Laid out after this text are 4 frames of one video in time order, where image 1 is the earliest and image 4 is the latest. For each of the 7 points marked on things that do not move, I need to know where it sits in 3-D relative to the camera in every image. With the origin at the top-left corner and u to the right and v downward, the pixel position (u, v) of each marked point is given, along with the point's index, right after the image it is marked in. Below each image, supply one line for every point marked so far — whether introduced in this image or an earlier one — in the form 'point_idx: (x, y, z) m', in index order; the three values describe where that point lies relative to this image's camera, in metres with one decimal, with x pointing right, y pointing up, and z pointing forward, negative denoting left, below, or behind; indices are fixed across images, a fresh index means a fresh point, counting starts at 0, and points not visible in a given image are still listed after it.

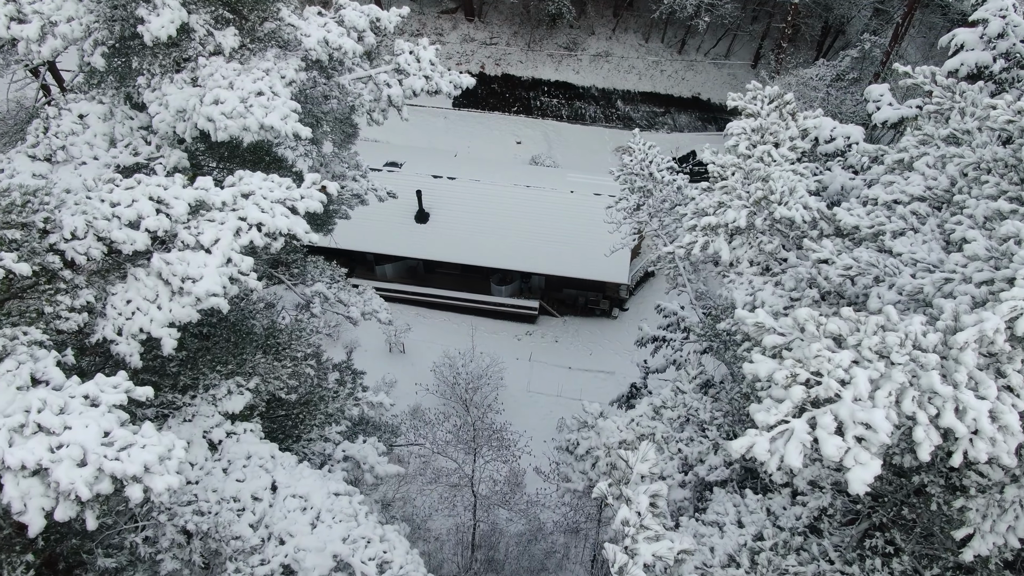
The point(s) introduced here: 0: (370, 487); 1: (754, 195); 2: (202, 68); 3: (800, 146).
0: (-2.3, -3.2, +10.0) m
1: (+3.2, +1.2, +8.3) m
2: (-4.5, +3.2, +9.2) m
3: (+4.3, +2.1, +9.4) m
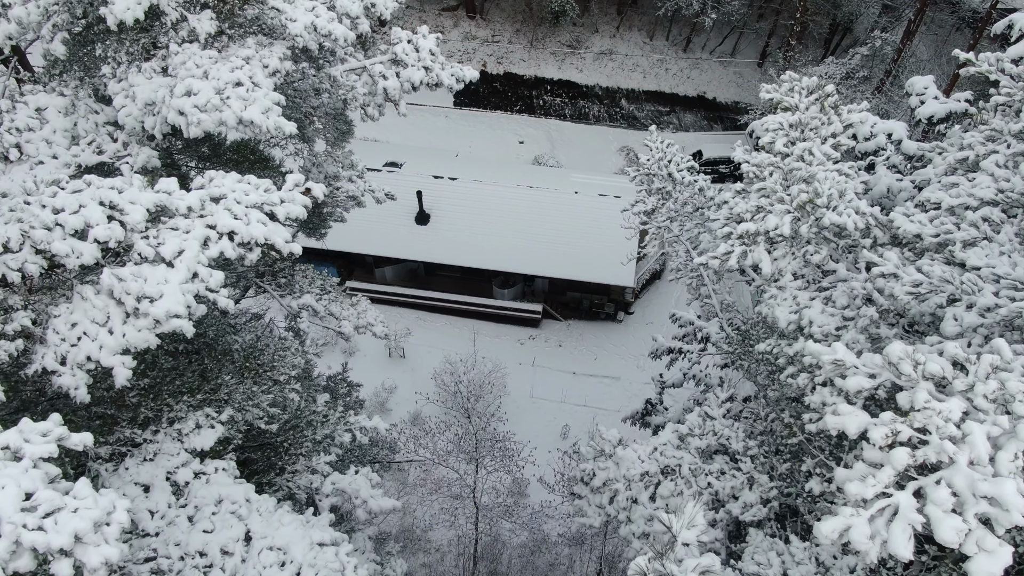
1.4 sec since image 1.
0: (-2.1, -3.4, +9.0) m
1: (+3.3, +1.0, +7.3) m
2: (-4.4, +3.0, +8.2) m
3: (+4.4, +1.9, +8.4) m
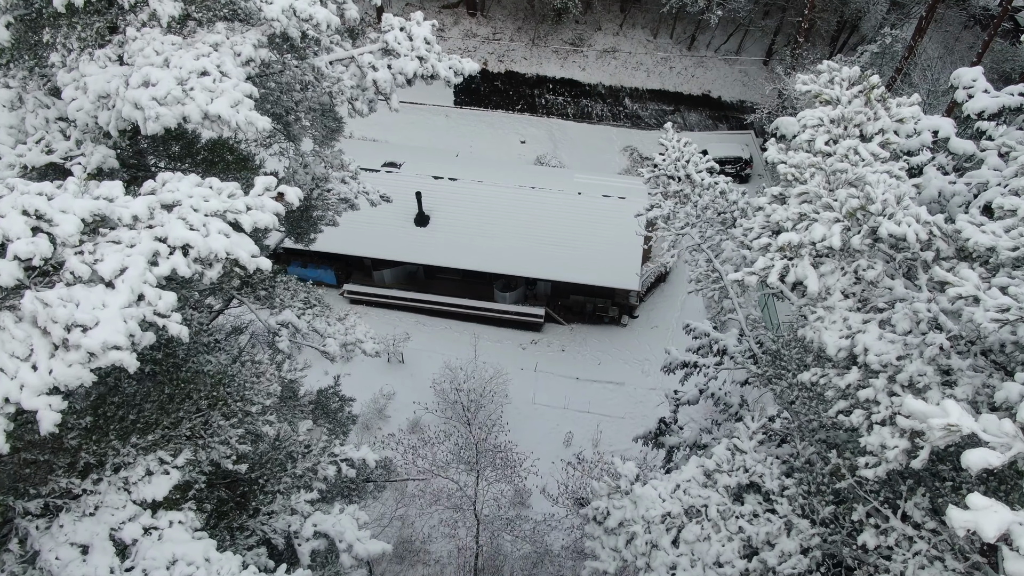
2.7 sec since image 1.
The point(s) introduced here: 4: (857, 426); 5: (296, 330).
0: (-2.1, -3.6, +8.0) m
1: (+3.4, +0.8, +6.3) m
2: (-4.3, +2.8, +7.2) m
3: (+4.5, +1.7, +7.4) m
4: (+3.3, -1.3, +5.9) m
5: (-3.1, -0.6, +9.1) m
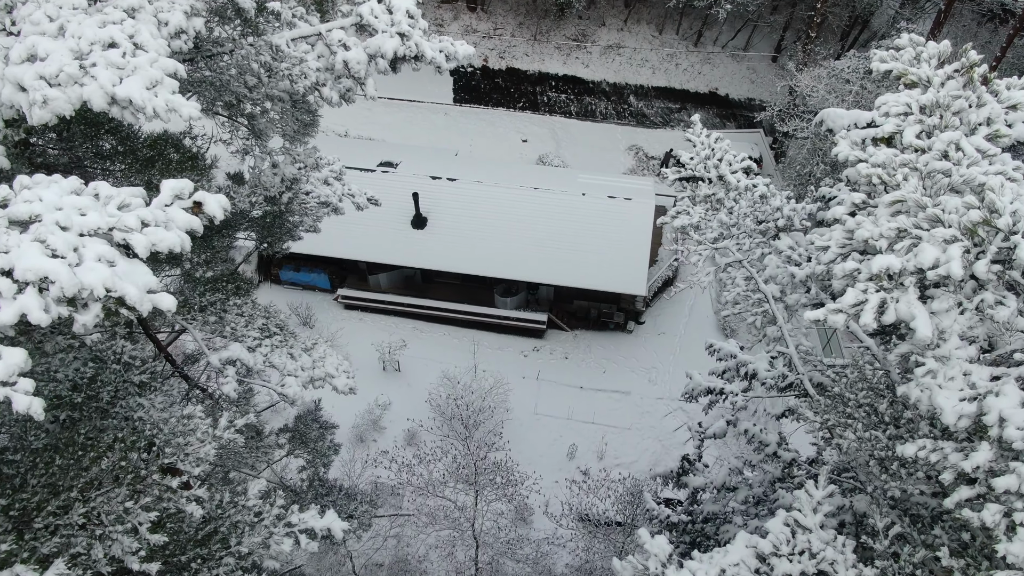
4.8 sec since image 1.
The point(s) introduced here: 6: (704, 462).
0: (-2.1, -3.9, +6.4) m
1: (+3.4, +0.5, +4.7) m
2: (-4.3, +2.5, +5.6) m
3: (+4.5, +1.4, +5.7) m
4: (+3.3, -1.6, +4.3) m
5: (-3.1, -0.9, +7.4) m
6: (+3.1, -2.9, +10.1) m
